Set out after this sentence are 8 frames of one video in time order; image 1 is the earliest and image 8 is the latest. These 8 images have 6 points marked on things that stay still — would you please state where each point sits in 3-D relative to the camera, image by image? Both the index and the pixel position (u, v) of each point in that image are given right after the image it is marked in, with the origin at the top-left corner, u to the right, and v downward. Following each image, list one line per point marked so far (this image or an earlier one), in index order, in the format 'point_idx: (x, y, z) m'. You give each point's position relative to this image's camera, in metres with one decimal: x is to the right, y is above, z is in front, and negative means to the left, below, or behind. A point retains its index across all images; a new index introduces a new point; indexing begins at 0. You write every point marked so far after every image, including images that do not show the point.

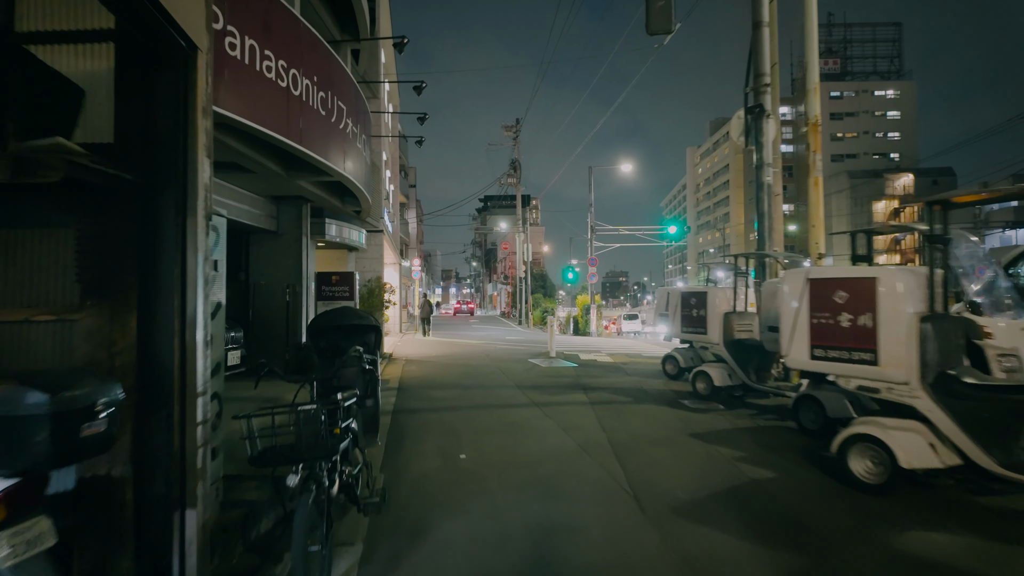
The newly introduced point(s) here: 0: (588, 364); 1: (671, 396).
0: (+1.7, -1.7, +13.8) m
1: (+2.3, -1.6, +9.3) m
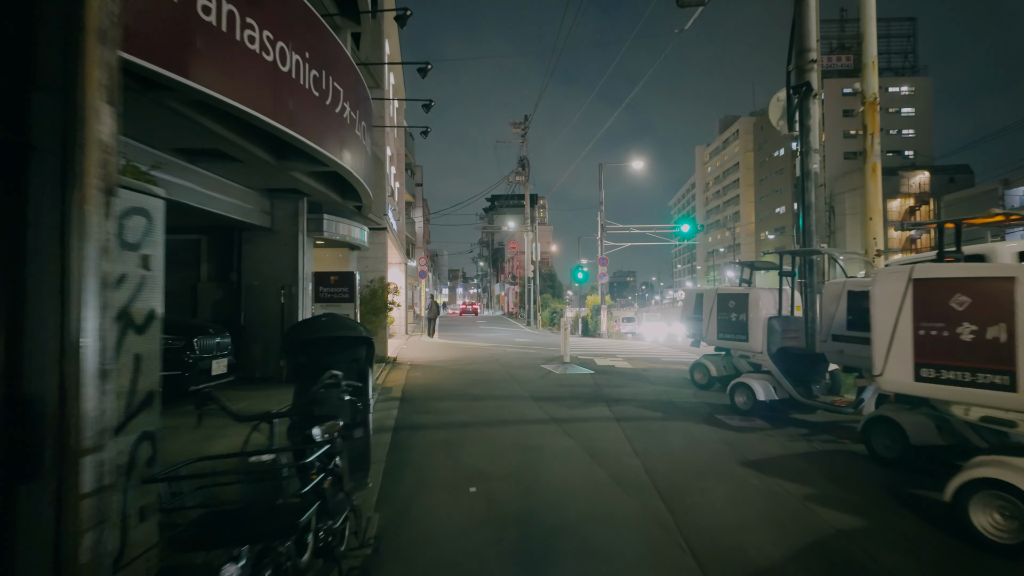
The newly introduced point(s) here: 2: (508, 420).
0: (+1.9, -1.7, +12.8) m
1: (+2.5, -1.6, +8.3) m
2: (-0.1, -1.7, +8.3) m
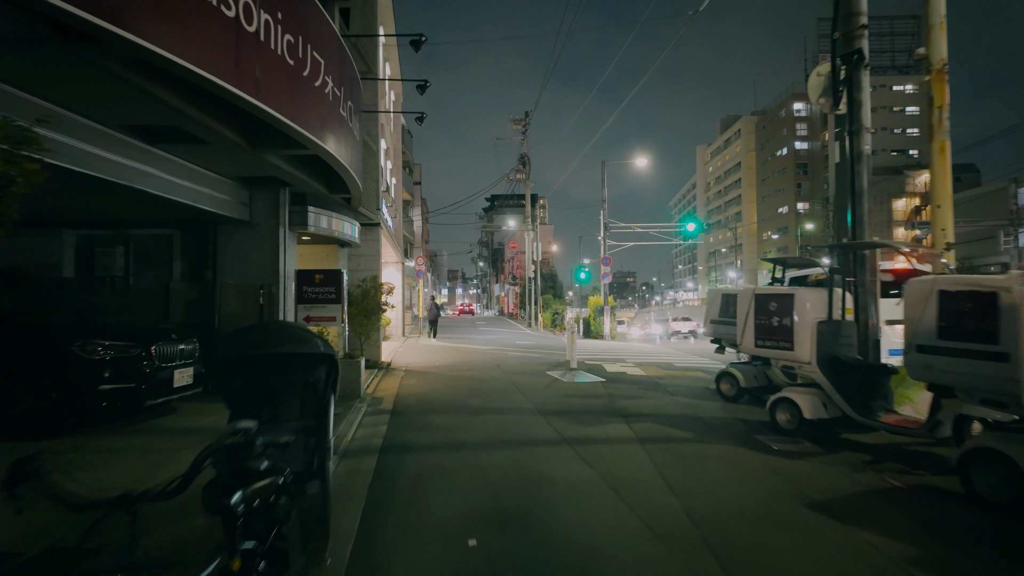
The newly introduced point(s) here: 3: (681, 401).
0: (+2.0, -1.7, +11.7) m
1: (+2.6, -1.6, +7.2) m
2: (0.0, -1.7, +7.1) m
3: (+2.5, -1.7, +9.2) m
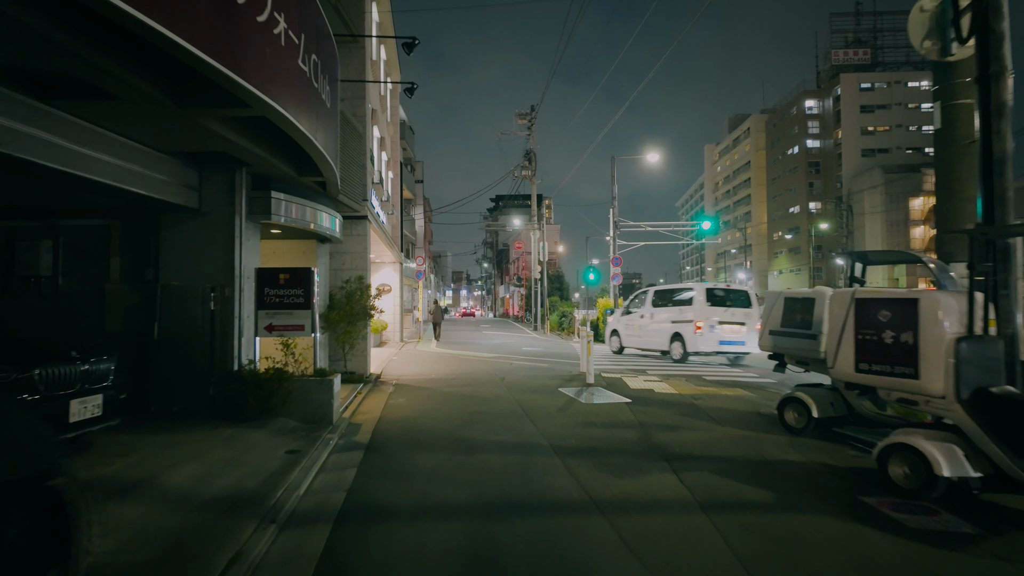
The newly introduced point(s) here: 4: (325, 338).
0: (+2.1, -1.7, +9.7) m
1: (+2.7, -1.6, +5.2) m
2: (+0.1, -1.7, +5.2) m
3: (+2.6, -1.7, +7.2) m
4: (-3.7, -1.0, +12.5) m
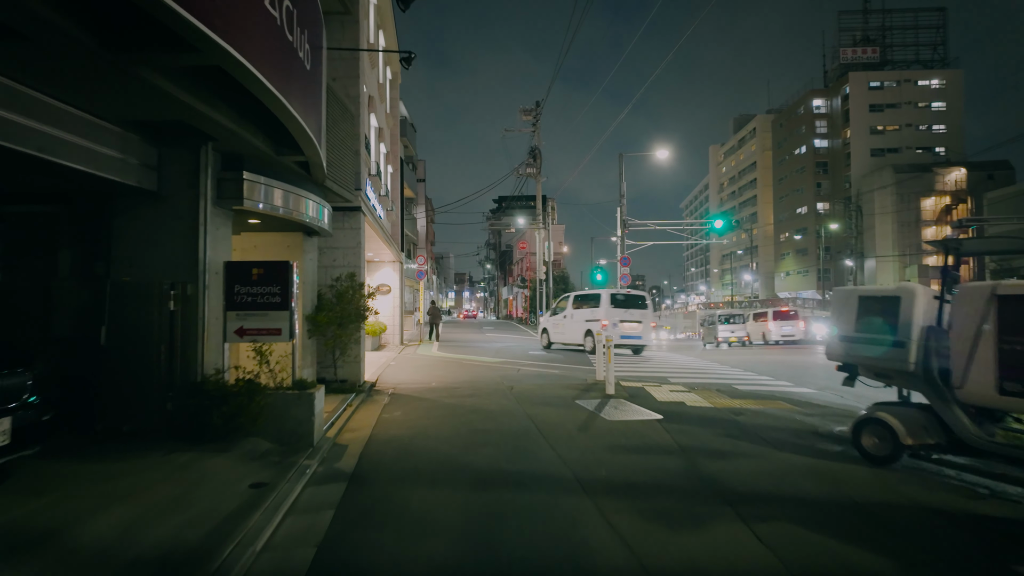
0: (+2.2, -1.7, +8.4) m
1: (+2.8, -1.6, +3.9) m
2: (+0.2, -1.7, +3.9) m
3: (+2.7, -1.7, +5.9) m
4: (-3.6, -1.0, +11.2) m
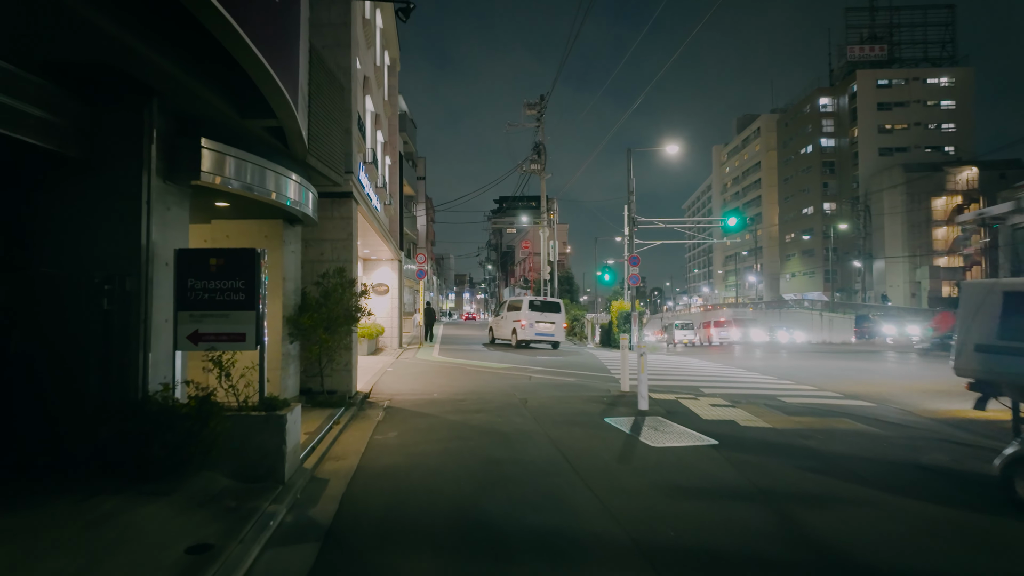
0: (+2.5, -1.7, +6.8) m
1: (+3.0, -1.5, +2.4) m
2: (+0.4, -1.6, +2.3) m
3: (+2.9, -1.6, +4.4) m
4: (-3.3, -0.9, +9.7) m
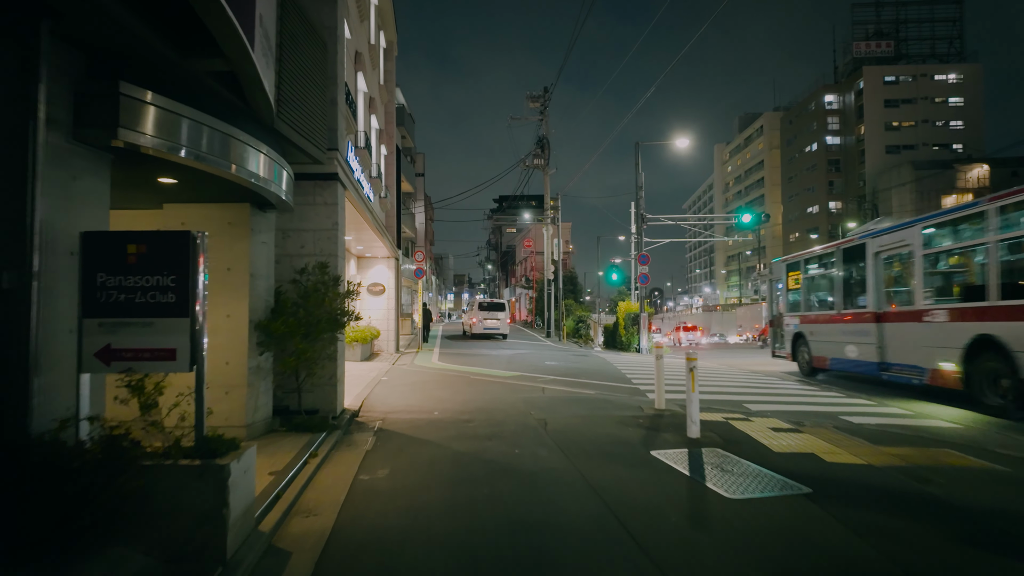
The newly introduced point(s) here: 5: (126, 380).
0: (+2.7, -1.7, +5.2) m
1: (+3.3, -1.5, +0.7) m
2: (+0.7, -1.6, +0.7) m
3: (+3.2, -1.6, +2.7) m
4: (-3.1, -0.9, +8.0) m
5: (-2.8, -0.7, +4.5) m
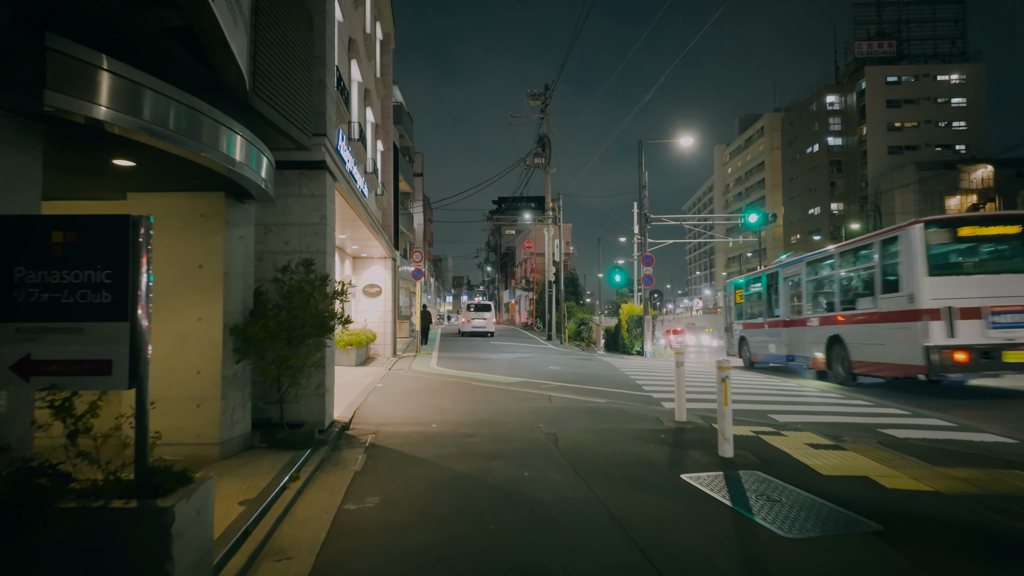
0: (+2.8, -1.6, +4.3) m
1: (+3.4, -1.5, -0.1) m
2: (+0.8, -1.6, -0.2) m
3: (+3.3, -1.6, +1.9) m
4: (-3.0, -0.9, +7.1) m
5: (-2.7, -0.6, +3.7) m
